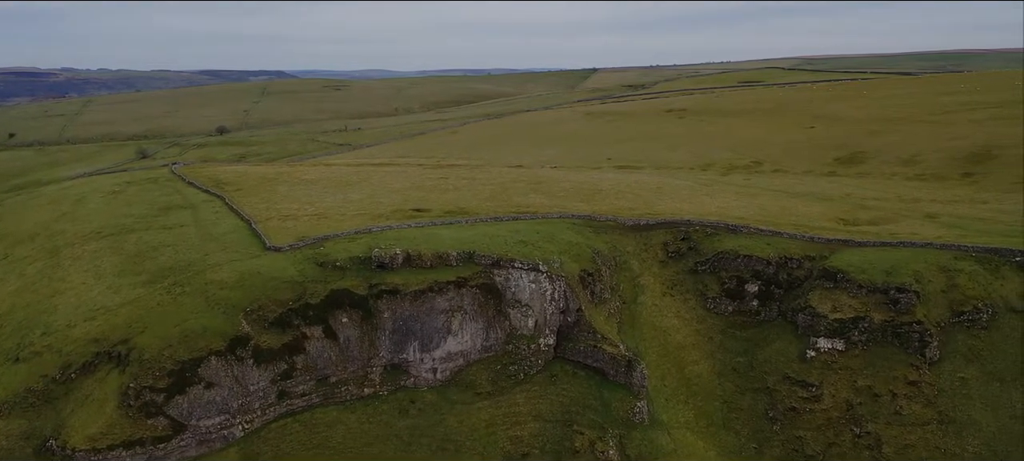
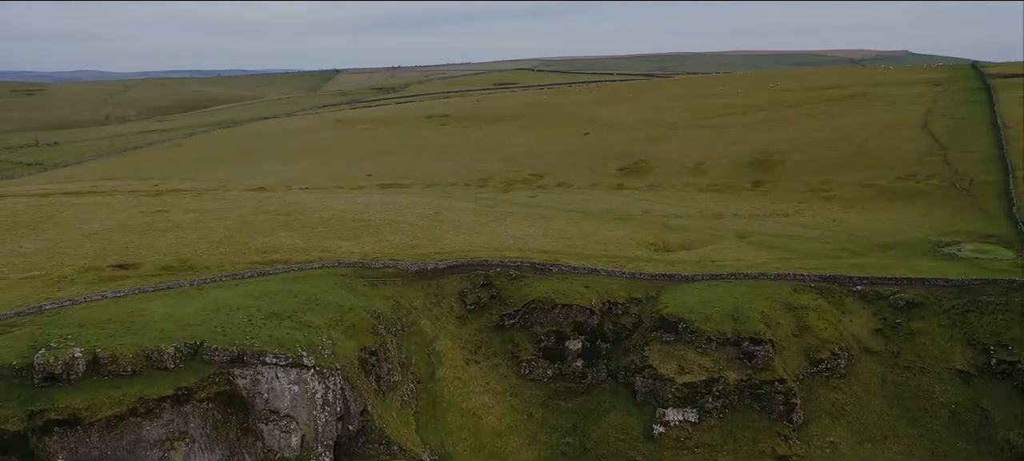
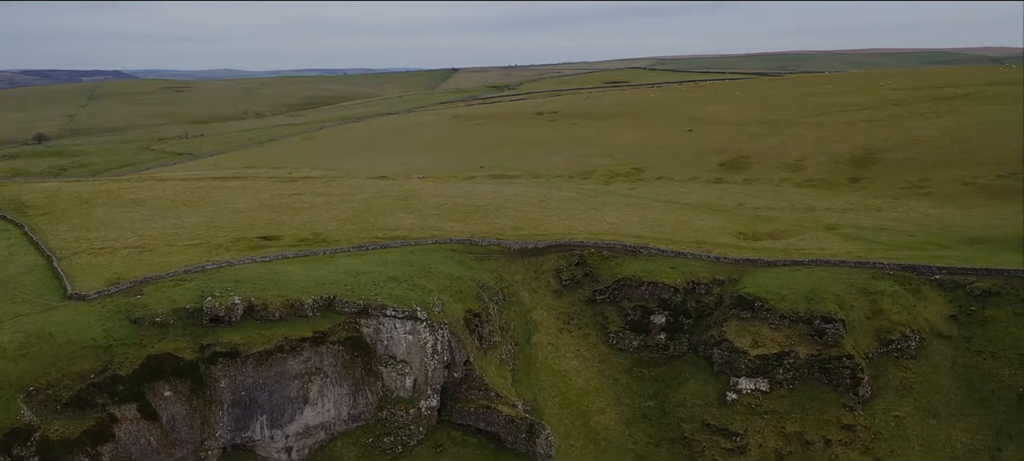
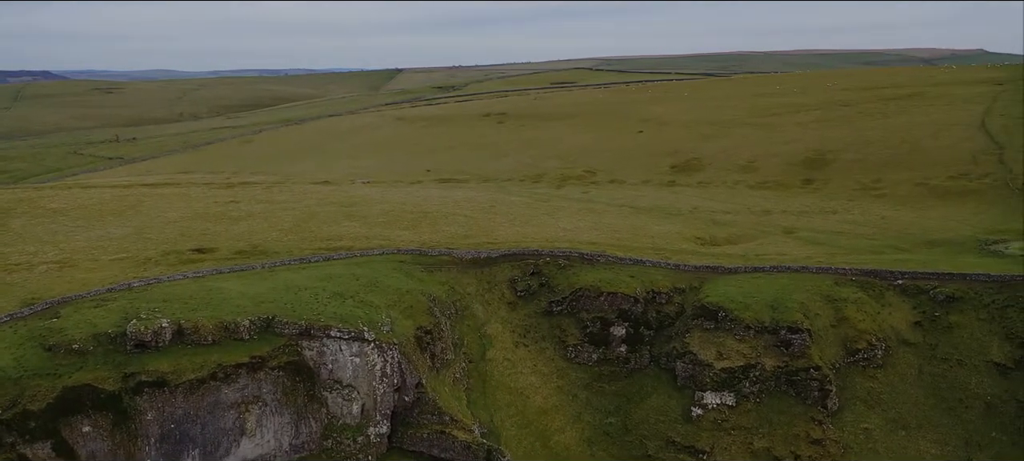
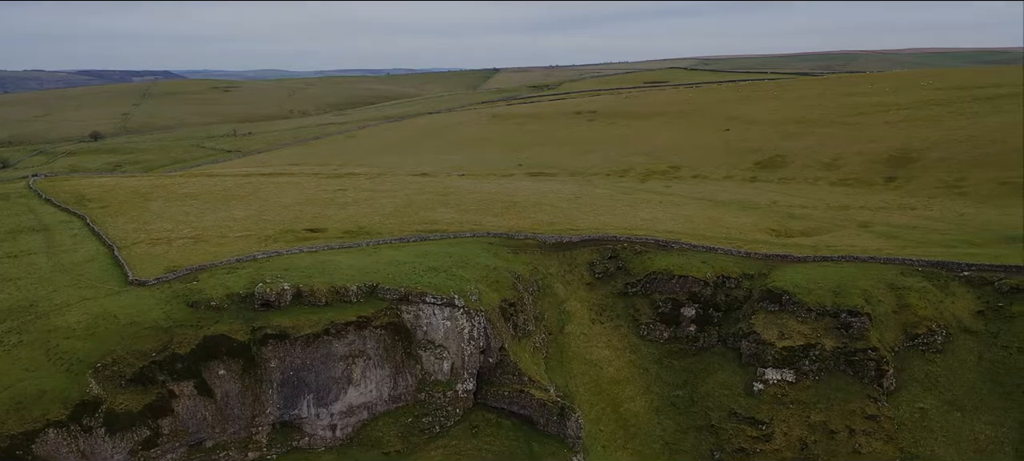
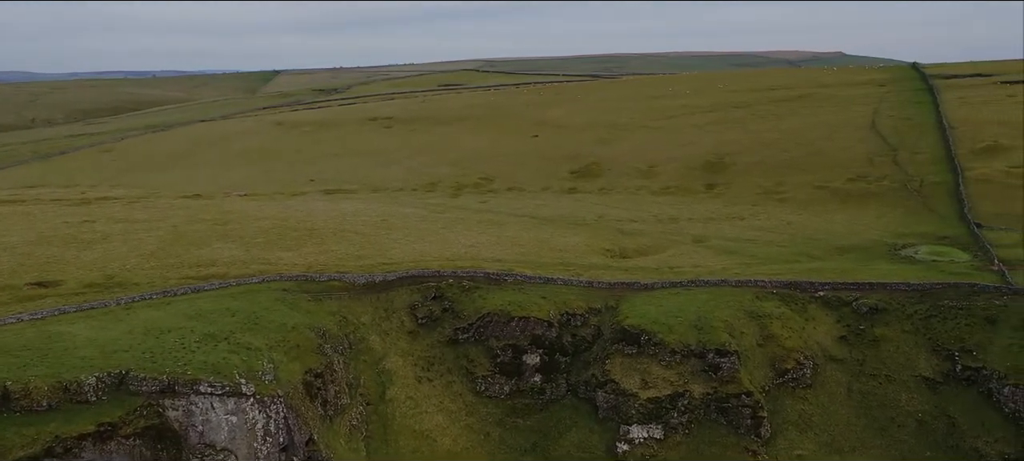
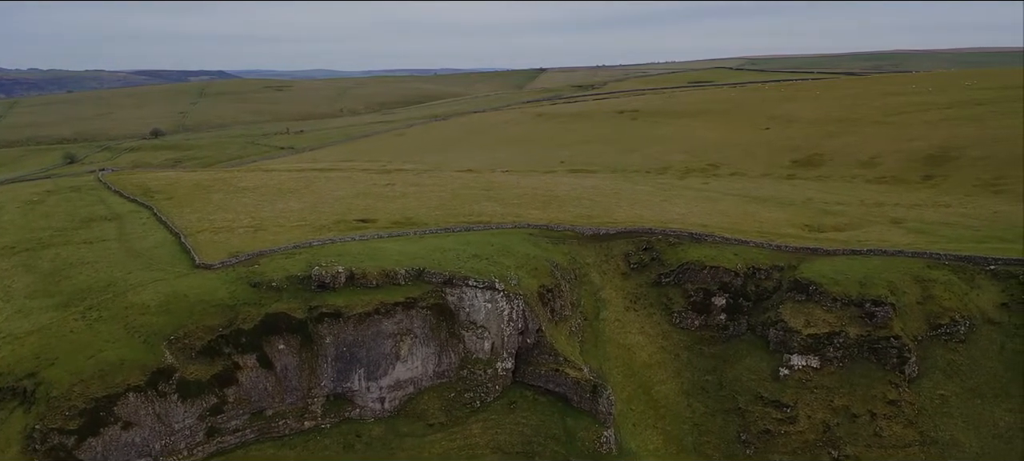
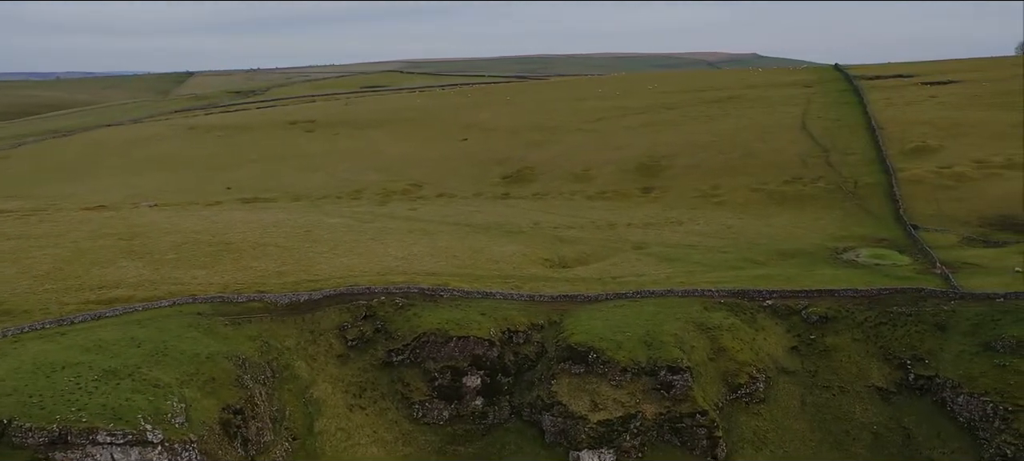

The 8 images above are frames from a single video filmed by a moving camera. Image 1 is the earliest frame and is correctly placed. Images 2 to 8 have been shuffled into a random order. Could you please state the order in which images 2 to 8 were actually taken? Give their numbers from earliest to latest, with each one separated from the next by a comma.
7, 5, 3, 4, 2, 6, 8
